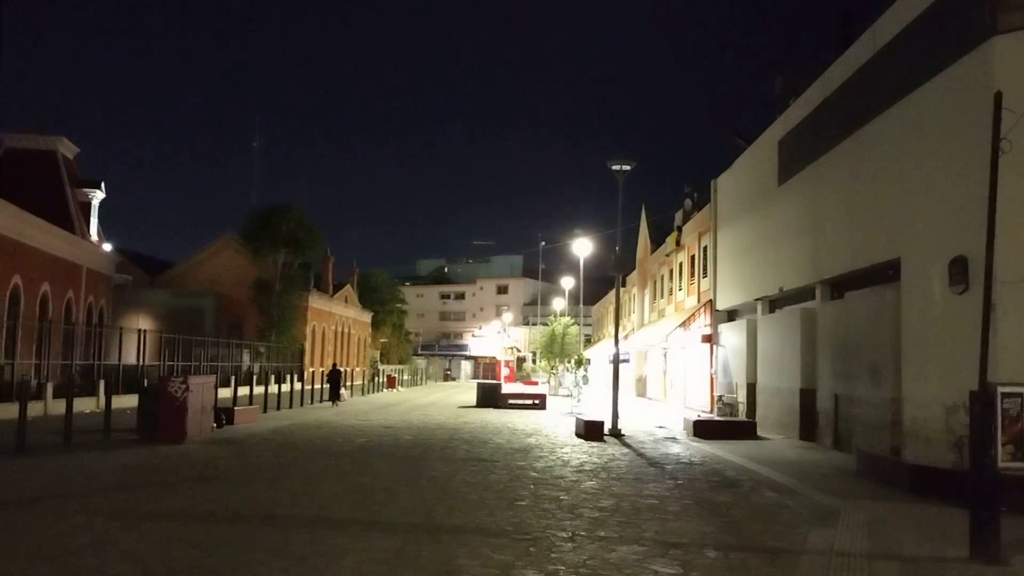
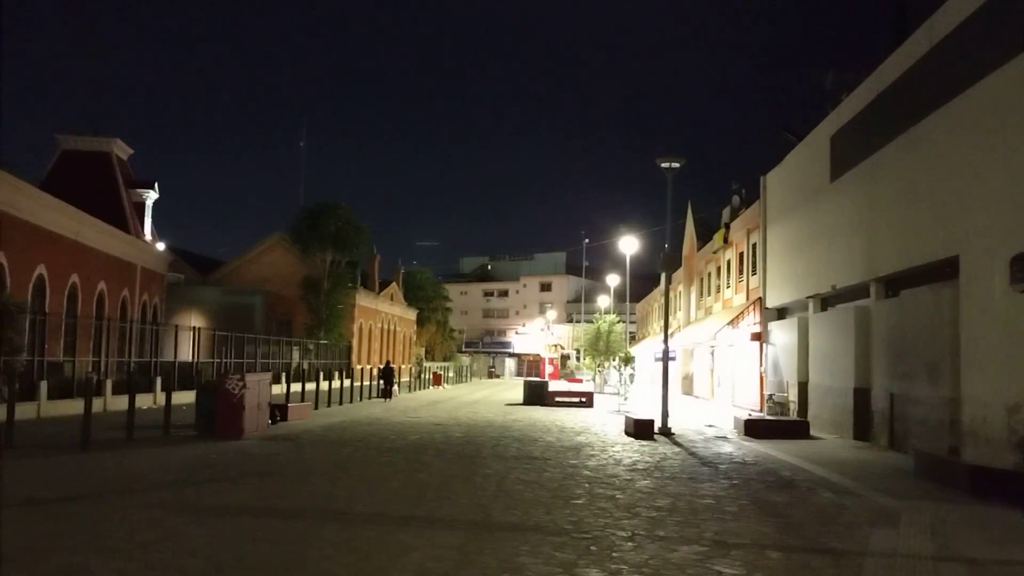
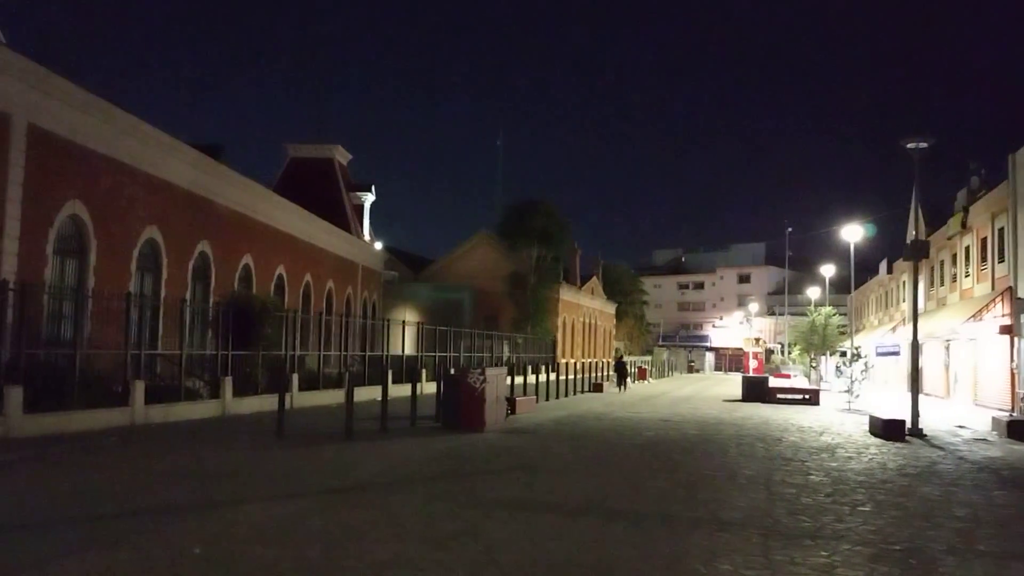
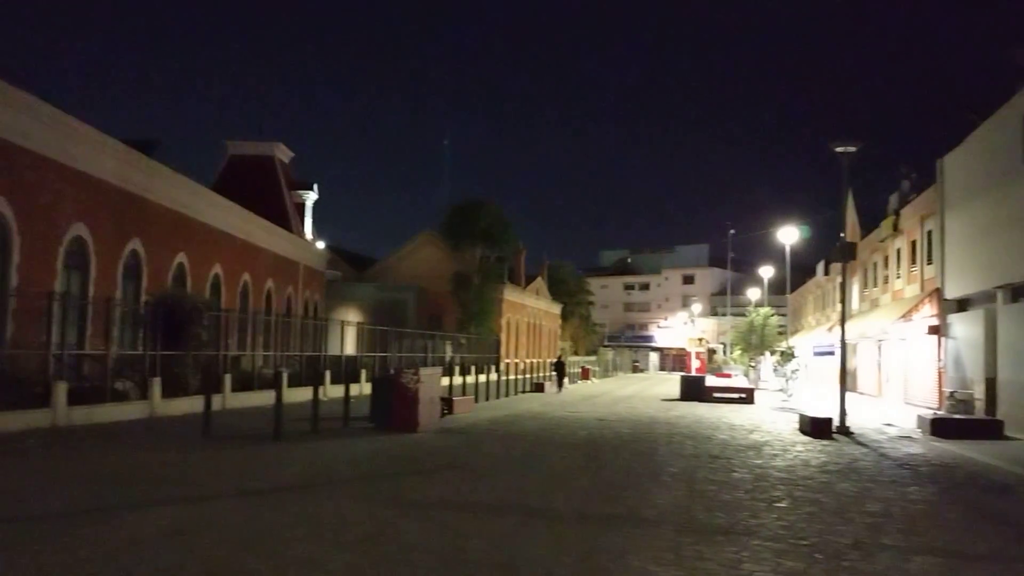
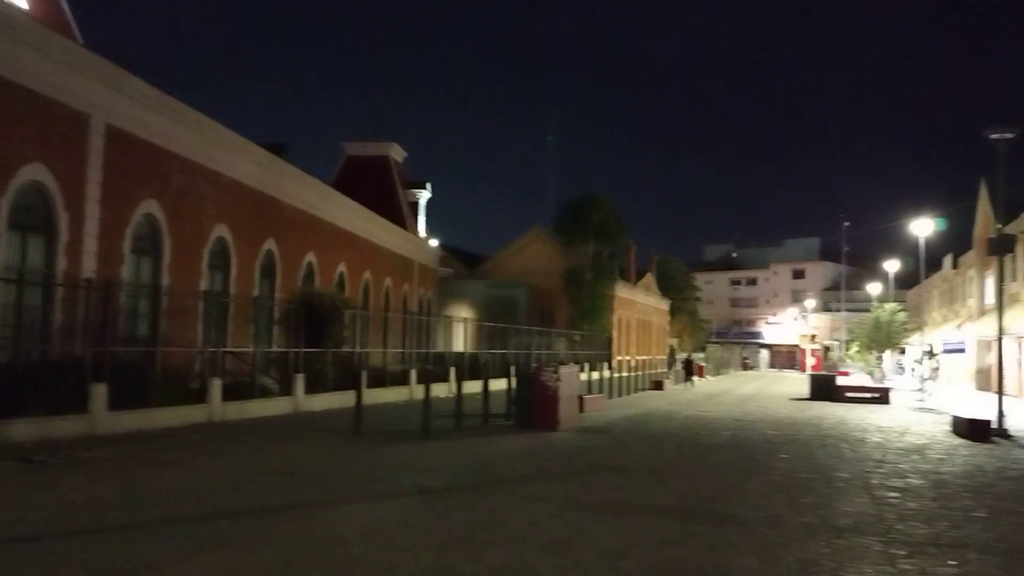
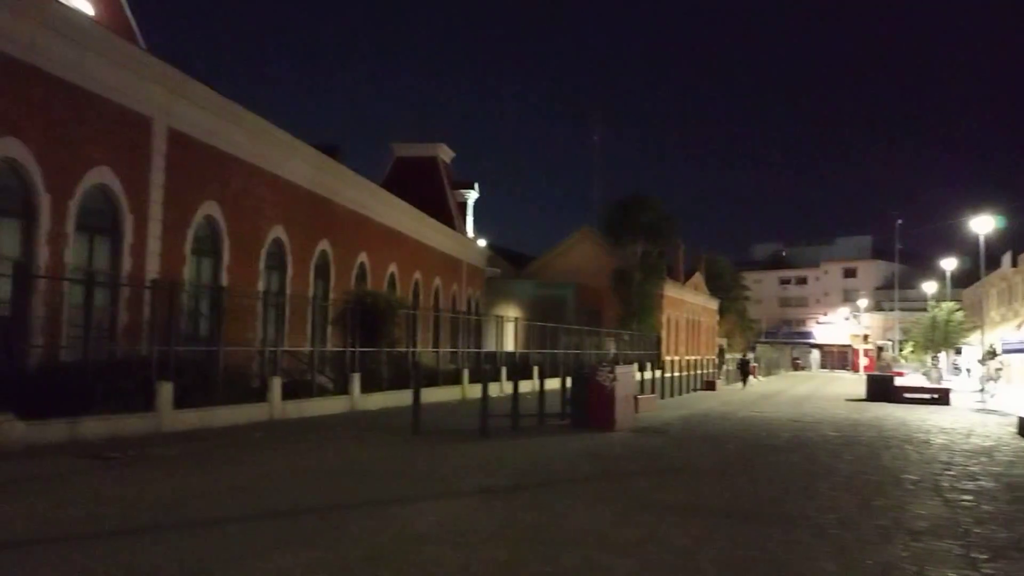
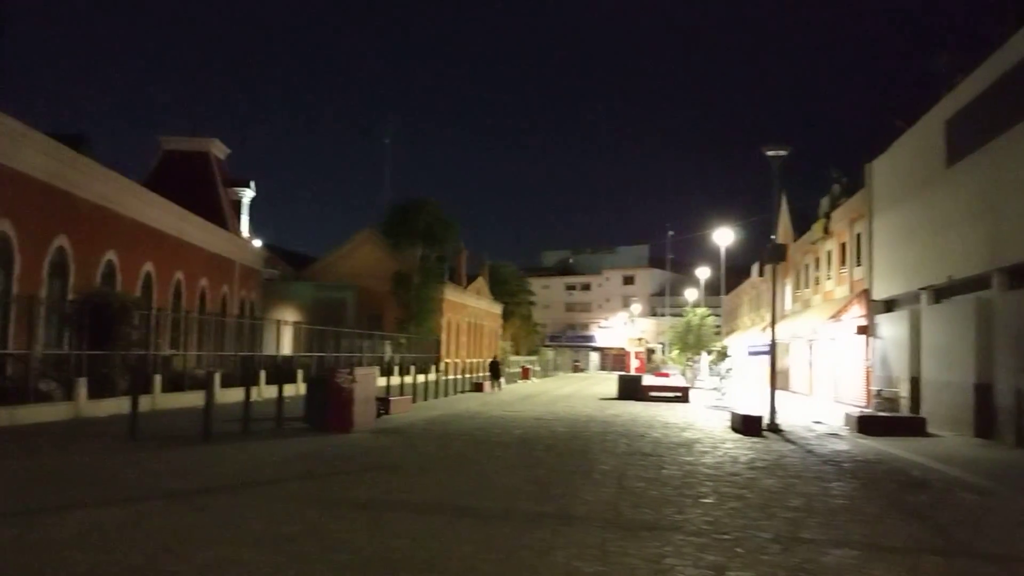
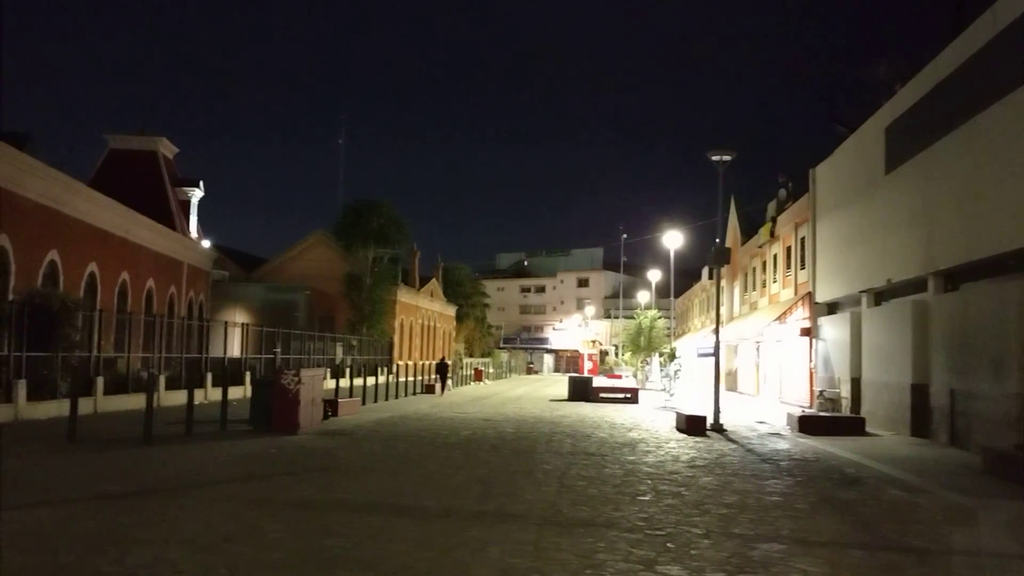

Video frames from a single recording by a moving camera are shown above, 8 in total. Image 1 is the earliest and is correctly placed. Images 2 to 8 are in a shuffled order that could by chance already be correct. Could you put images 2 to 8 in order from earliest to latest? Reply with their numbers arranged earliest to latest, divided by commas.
2, 8, 7, 4, 3, 5, 6
